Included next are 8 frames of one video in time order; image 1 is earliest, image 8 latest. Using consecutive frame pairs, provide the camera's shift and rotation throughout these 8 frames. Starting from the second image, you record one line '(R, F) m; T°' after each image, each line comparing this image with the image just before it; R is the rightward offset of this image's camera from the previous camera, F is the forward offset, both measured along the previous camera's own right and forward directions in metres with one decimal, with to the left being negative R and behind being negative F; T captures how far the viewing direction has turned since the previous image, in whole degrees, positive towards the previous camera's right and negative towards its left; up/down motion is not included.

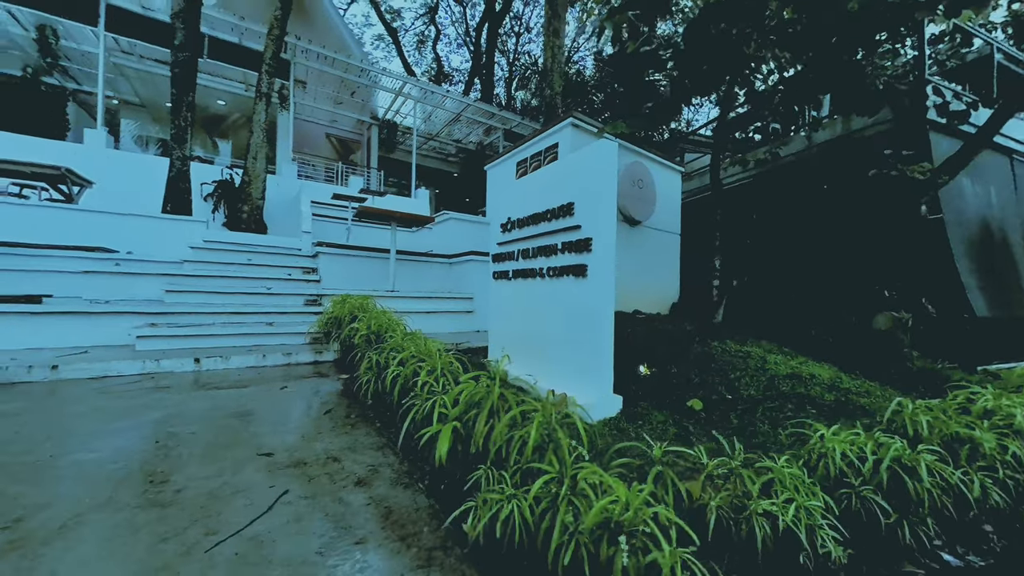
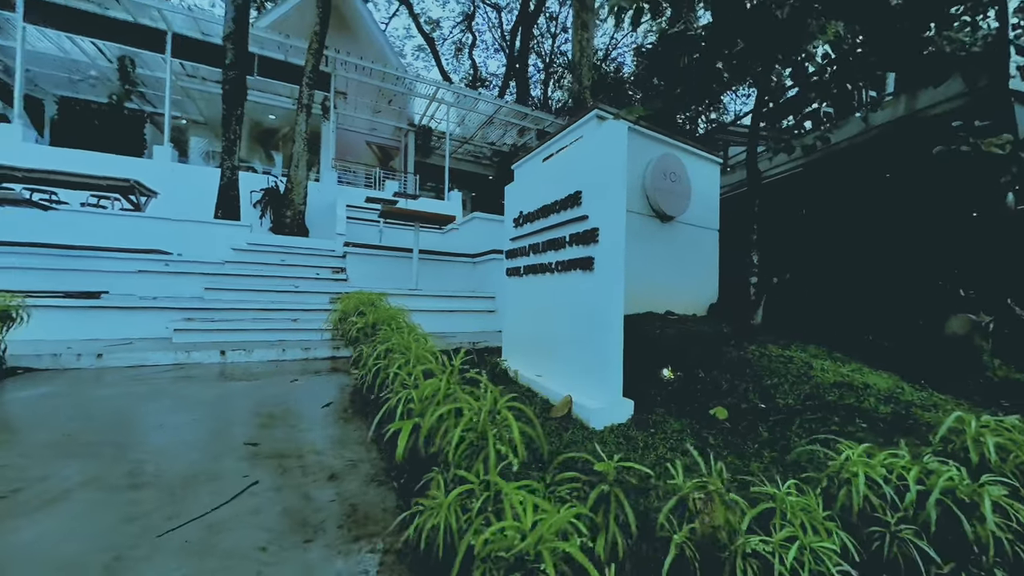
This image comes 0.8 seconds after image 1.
(+0.3, +0.2) m; -6°
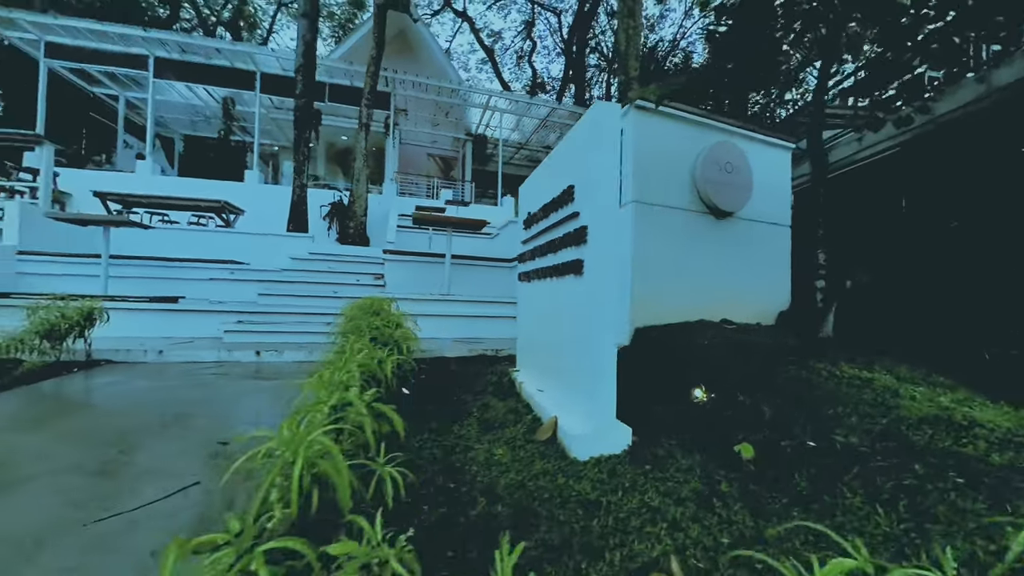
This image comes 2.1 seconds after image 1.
(+0.6, +0.3) m; -11°
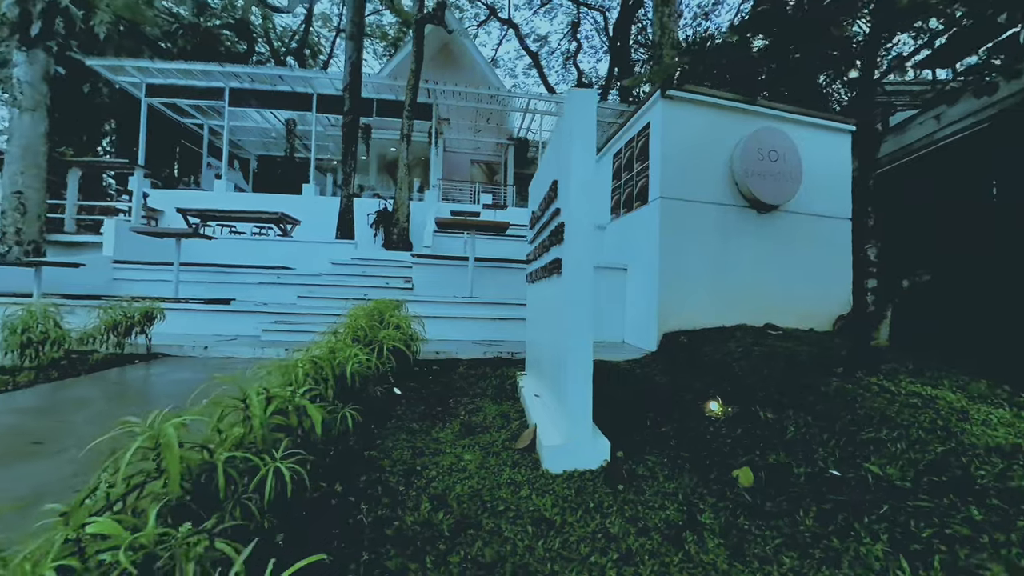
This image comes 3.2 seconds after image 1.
(+0.5, +0.1) m; -8°
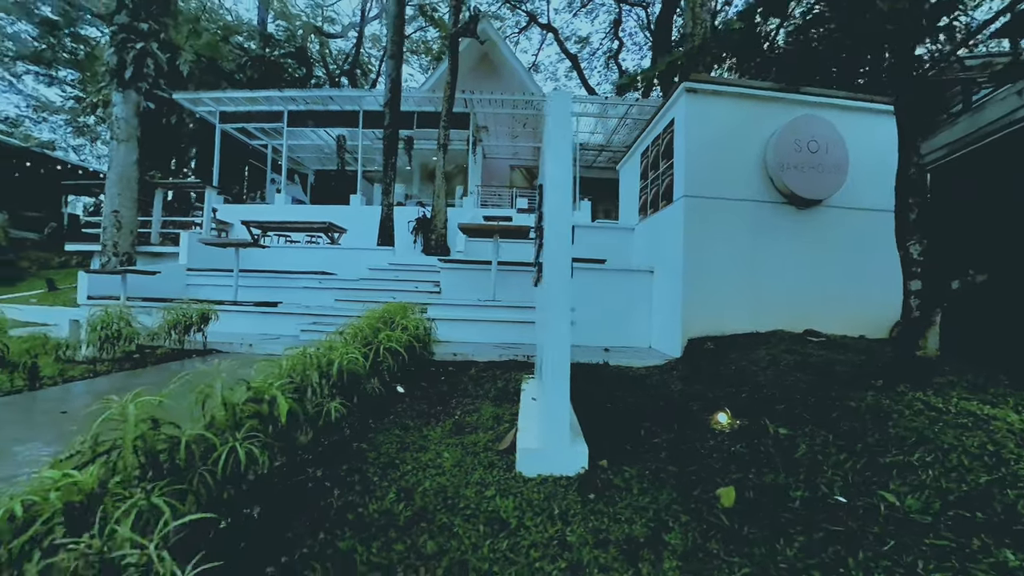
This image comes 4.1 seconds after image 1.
(+0.4, 0.0) m; -7°
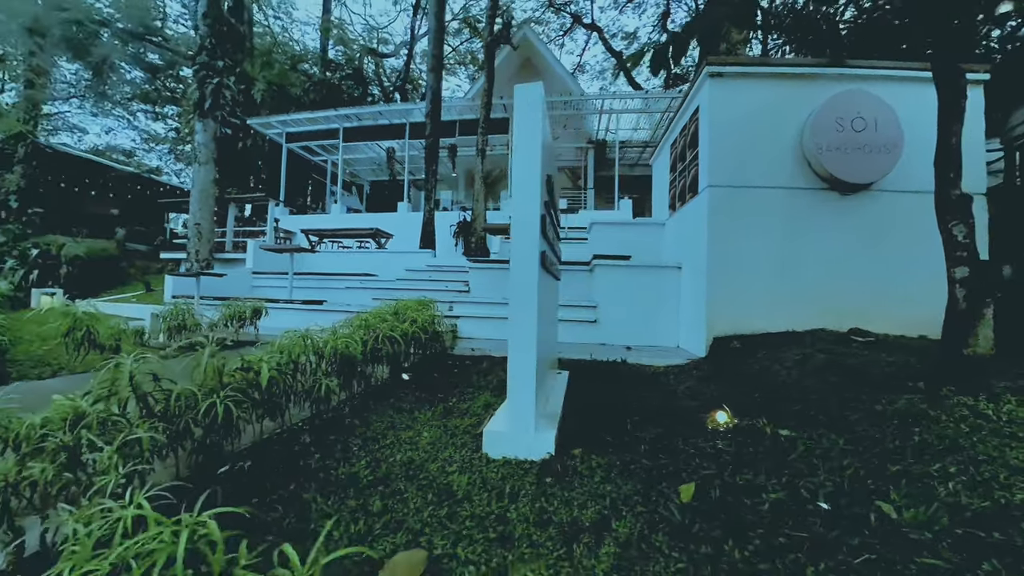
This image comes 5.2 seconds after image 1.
(+0.4, 0.0) m; -8°
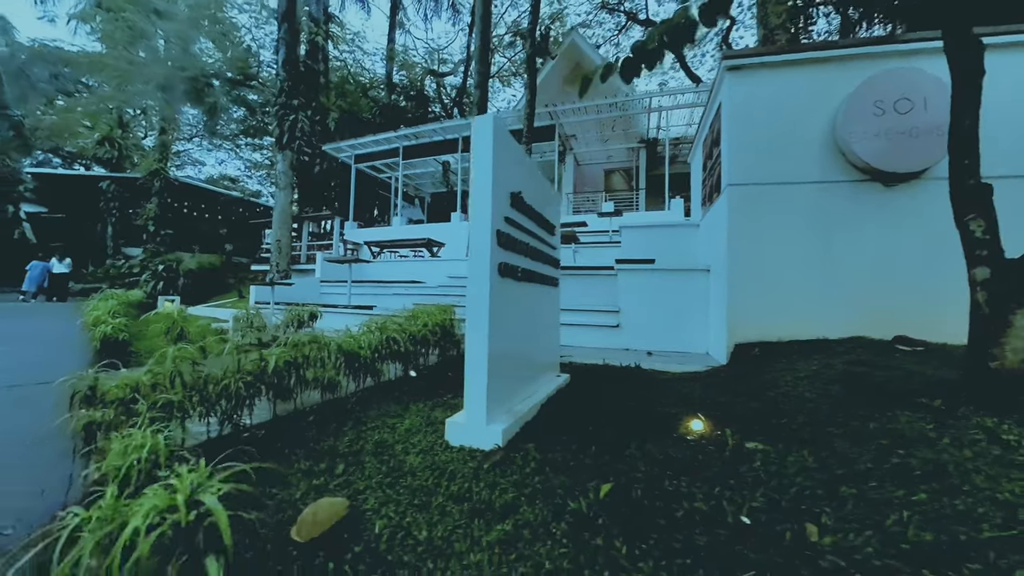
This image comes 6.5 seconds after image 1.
(+0.6, -0.1) m; -10°
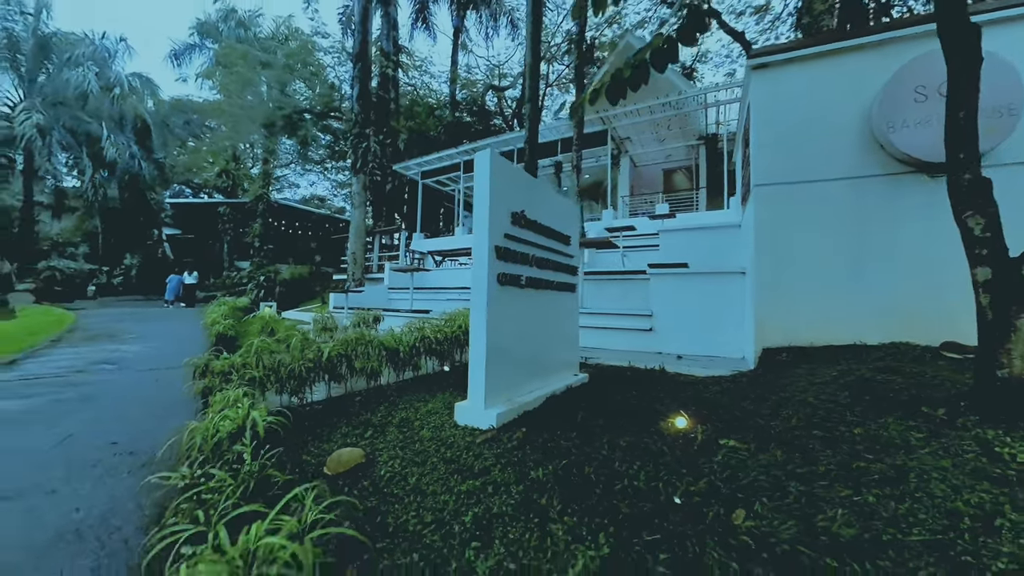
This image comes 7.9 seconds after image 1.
(+0.5, -0.3) m; -10°
